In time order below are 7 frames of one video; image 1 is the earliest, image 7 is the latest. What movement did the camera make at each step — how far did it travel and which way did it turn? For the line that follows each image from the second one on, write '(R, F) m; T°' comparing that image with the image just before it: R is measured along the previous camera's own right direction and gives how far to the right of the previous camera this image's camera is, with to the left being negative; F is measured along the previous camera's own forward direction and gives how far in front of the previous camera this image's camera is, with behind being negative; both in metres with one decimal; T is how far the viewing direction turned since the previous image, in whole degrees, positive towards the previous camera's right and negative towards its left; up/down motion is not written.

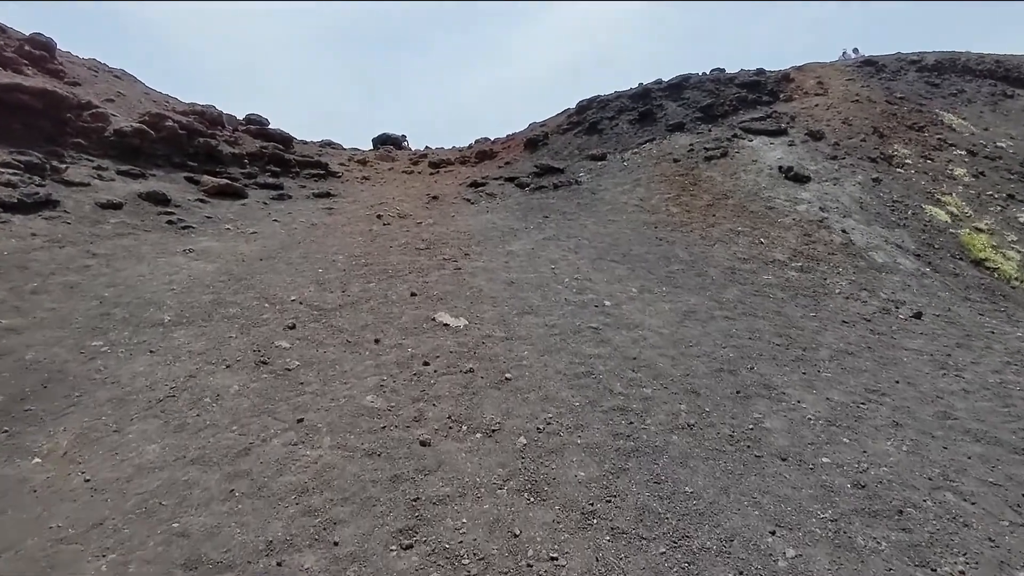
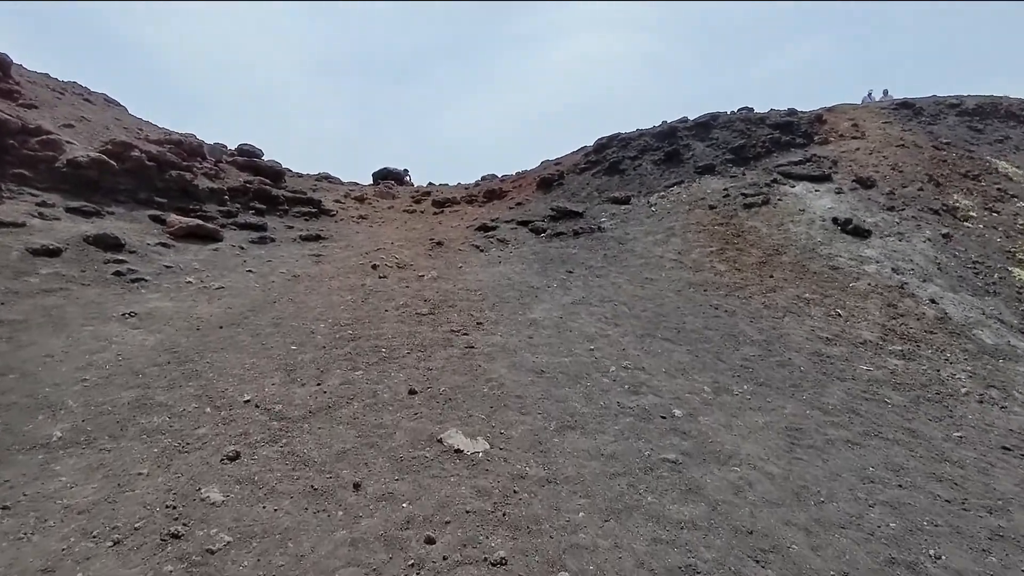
(-0.4, +2.2) m; 0°
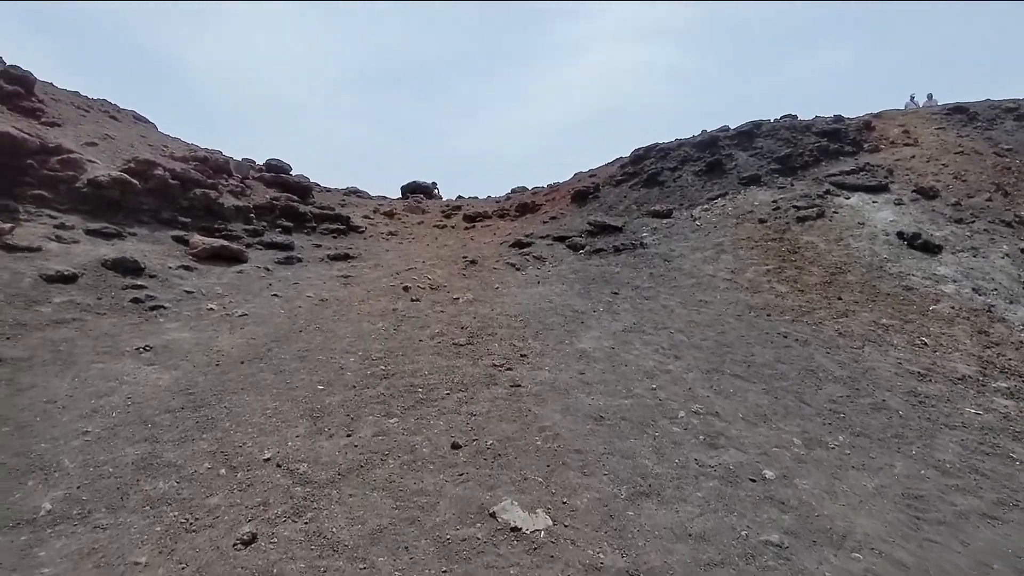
(-0.3, +0.8) m; -2°
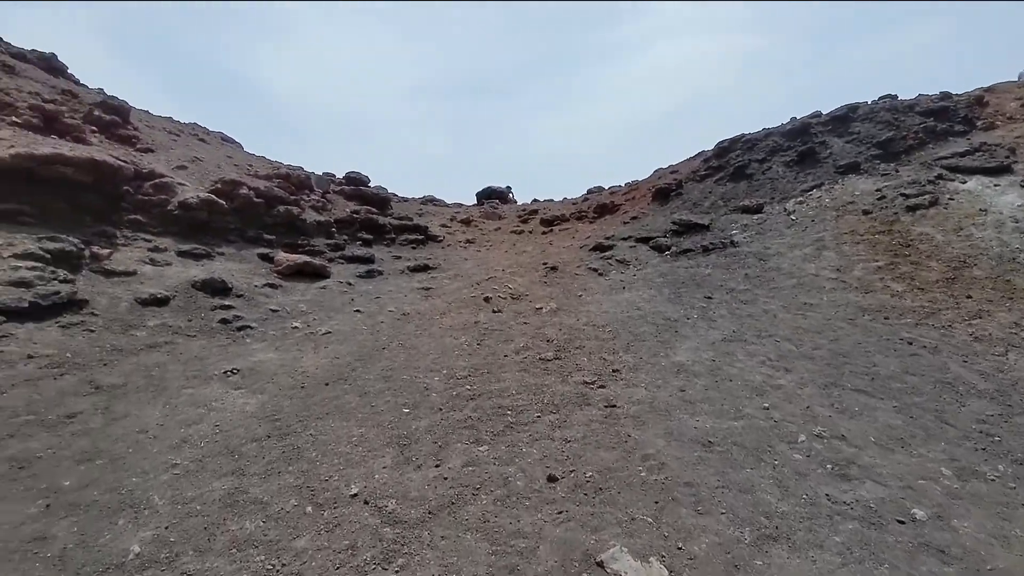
(-0.1, +0.4) m; -7°
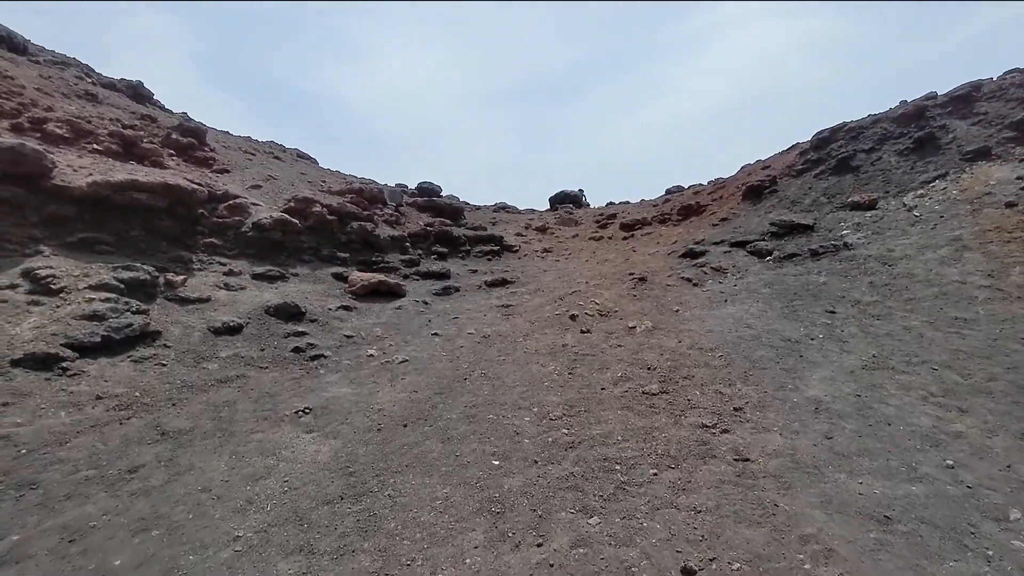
(-0.3, +1.0) m; -6°
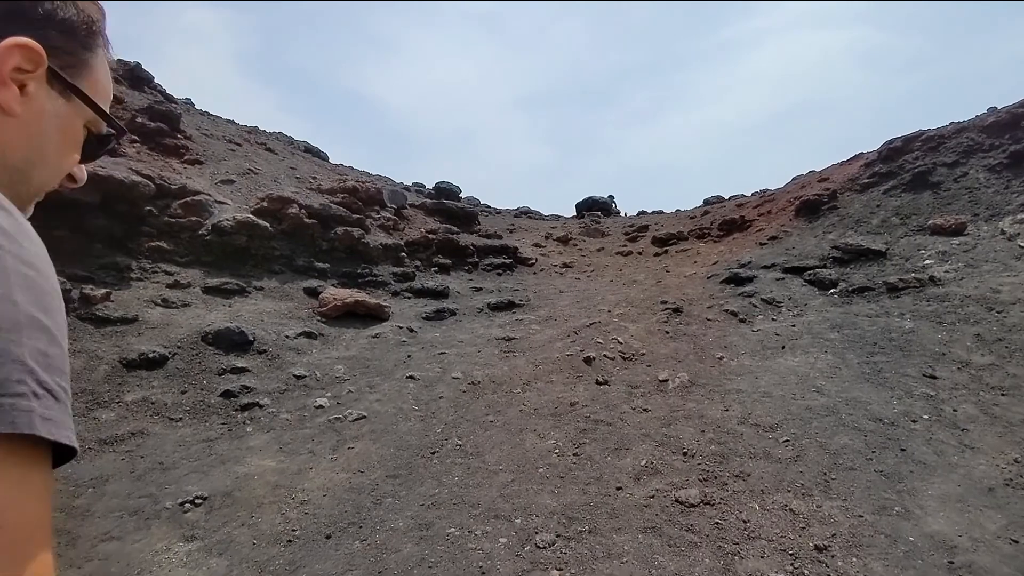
(+0.3, +2.2) m; -2°
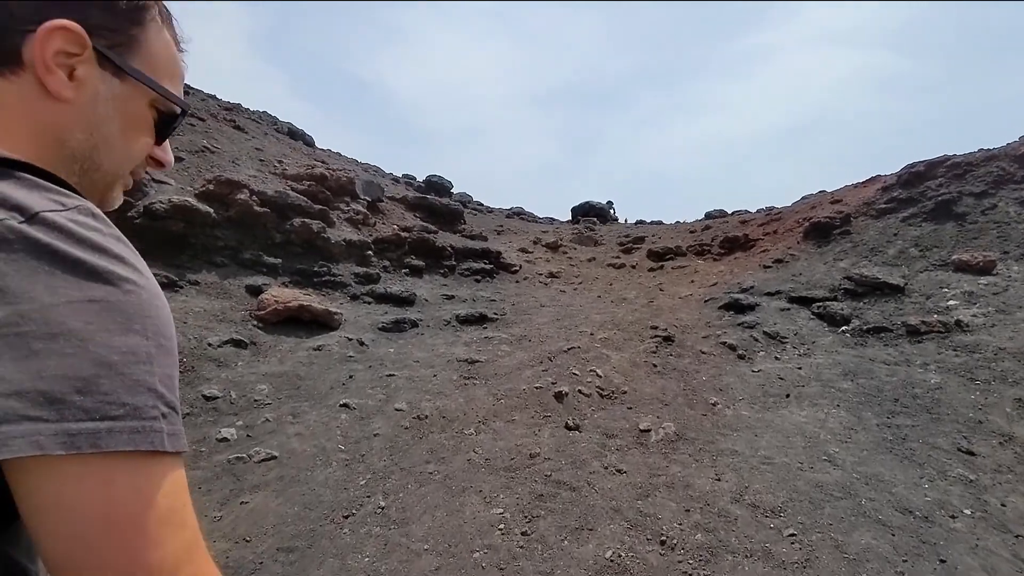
(+0.3, +1.3) m; 0°
